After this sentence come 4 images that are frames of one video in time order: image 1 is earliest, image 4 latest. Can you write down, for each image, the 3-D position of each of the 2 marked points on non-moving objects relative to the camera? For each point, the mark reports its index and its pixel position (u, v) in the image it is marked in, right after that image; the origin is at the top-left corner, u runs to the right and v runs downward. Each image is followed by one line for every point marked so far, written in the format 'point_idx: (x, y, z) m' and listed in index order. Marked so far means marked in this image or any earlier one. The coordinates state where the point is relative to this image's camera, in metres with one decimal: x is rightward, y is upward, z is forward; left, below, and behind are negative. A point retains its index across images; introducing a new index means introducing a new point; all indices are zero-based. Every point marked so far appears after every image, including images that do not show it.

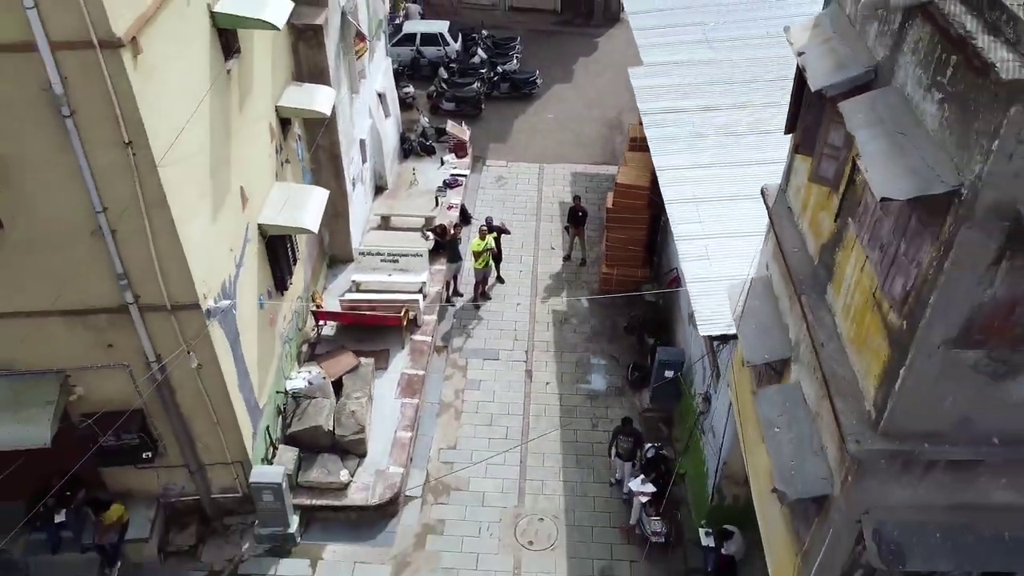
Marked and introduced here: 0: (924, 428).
0: (+2.9, -1.0, +5.6) m
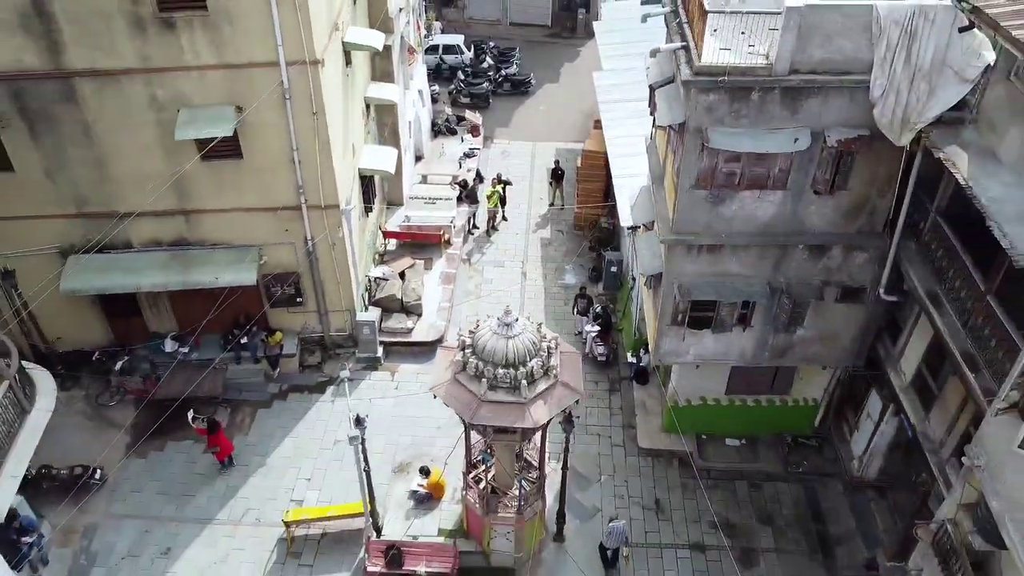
0: (+2.9, +0.9, +13.1) m
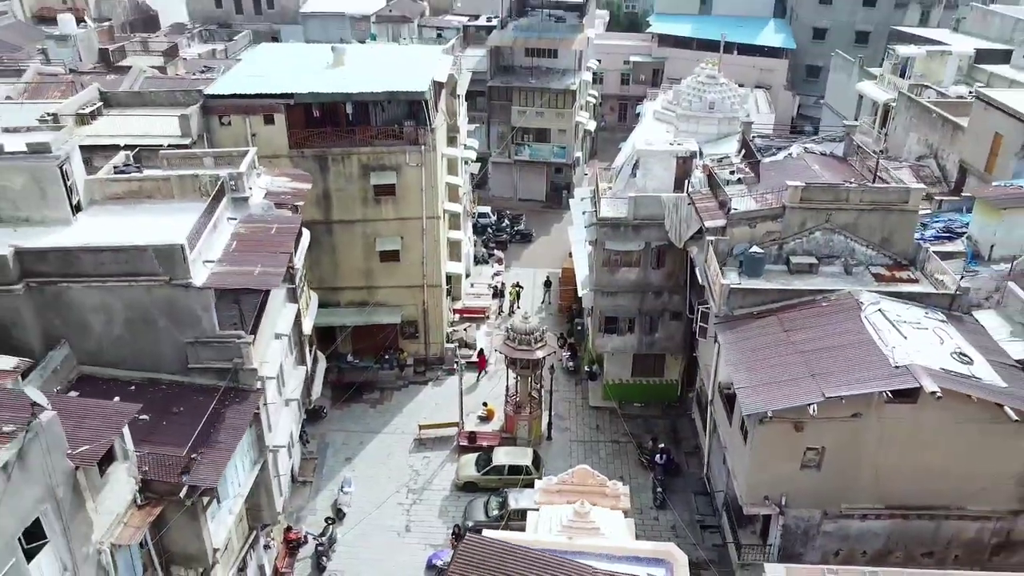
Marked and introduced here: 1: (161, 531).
0: (+3.5, +0.1, +31.0) m
1: (-8.4, -5.8, +19.3) m
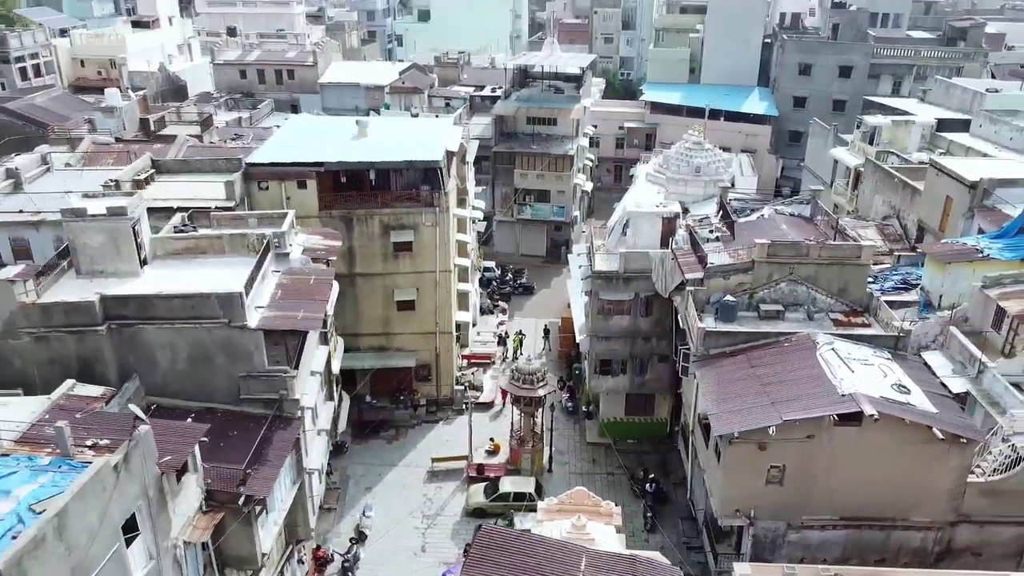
0: (+3.7, -1.8, +34.7) m
1: (-8.2, -6.9, +22.6) m
